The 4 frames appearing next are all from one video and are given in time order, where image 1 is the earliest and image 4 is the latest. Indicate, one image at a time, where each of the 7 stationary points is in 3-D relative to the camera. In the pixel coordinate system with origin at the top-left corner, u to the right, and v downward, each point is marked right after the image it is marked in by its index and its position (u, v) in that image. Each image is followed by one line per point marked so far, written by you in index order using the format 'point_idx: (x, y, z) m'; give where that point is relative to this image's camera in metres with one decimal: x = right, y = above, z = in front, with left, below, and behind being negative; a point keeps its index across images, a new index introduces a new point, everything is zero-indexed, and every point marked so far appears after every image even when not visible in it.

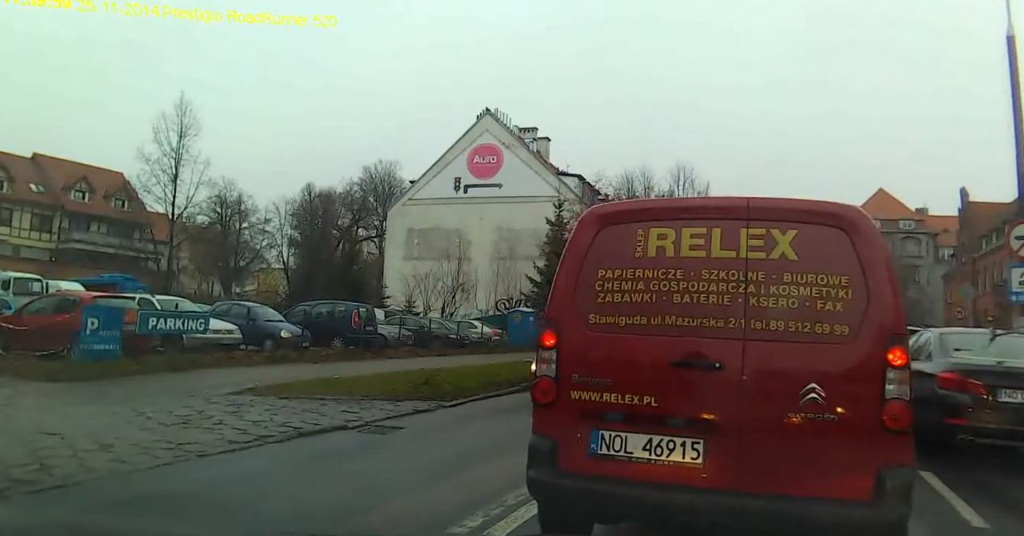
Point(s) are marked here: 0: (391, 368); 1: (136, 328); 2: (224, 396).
0: (-2.9, -2.4, +18.4) m
1: (-7.2, -1.1, +14.4) m
2: (-4.1, -1.9, +10.9) m
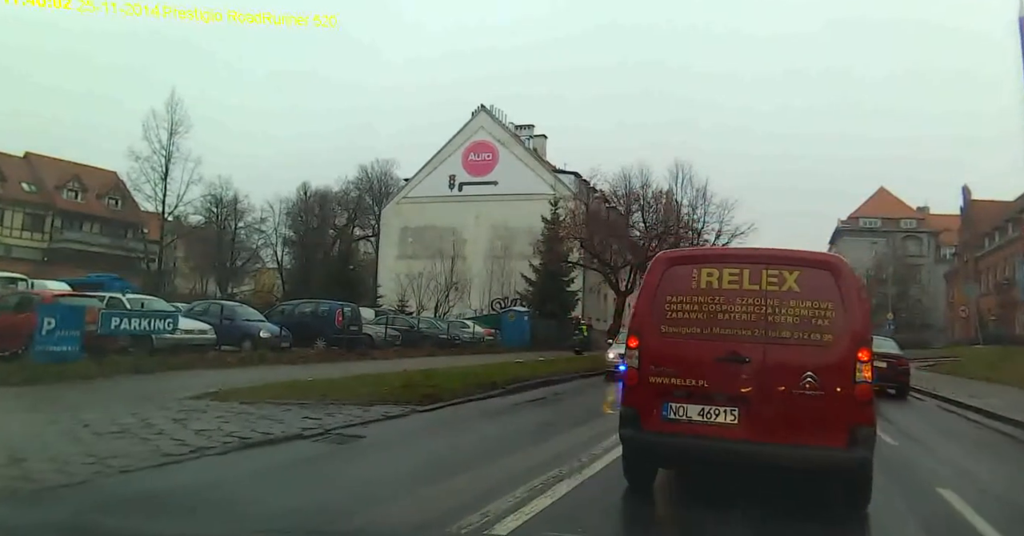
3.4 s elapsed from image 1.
0: (-3.2, -2.3, +17.6) m
1: (-7.5, -1.1, +13.7) m
2: (-4.4, -1.8, +10.1) m
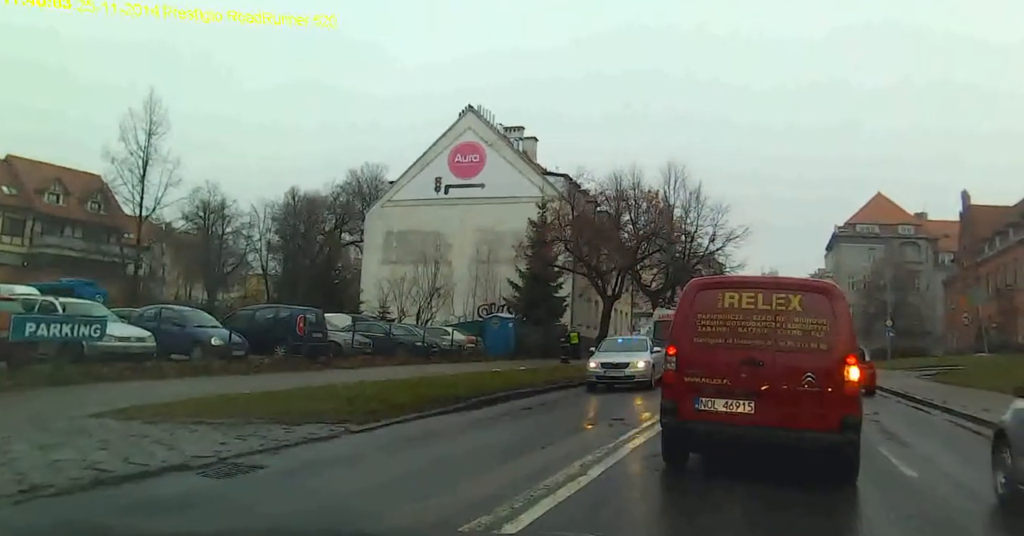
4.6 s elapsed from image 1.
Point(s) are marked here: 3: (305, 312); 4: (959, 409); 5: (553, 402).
0: (-3.8, -2.4, +16.2) m
1: (-8.1, -1.1, +12.2) m
2: (-5.0, -1.8, +8.7) m
3: (-5.3, -1.1, +19.6) m
4: (+11.7, -3.7, +20.0) m
5: (+1.0, -3.1, +17.9) m
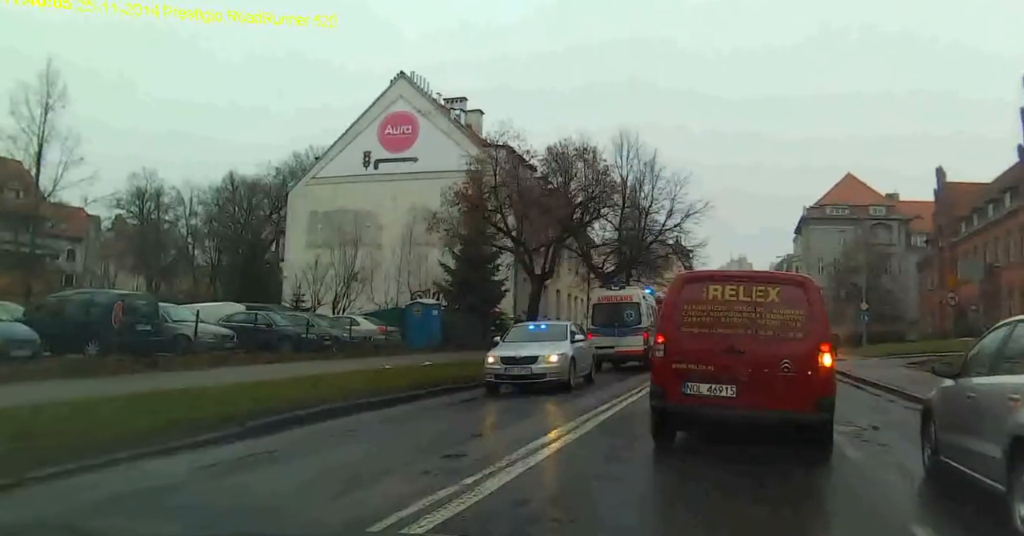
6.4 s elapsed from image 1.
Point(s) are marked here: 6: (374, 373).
0: (-5.9, -1.9, +12.1) m
1: (-10.1, -0.7, +7.9) m
2: (-6.9, -1.4, +4.5) m
3: (-7.5, -0.6, +15.4) m
4: (+9.5, -2.9, +16.4) m
5: (-1.2, -2.5, +13.9) m
6: (-2.9, -2.3, +16.9) m
